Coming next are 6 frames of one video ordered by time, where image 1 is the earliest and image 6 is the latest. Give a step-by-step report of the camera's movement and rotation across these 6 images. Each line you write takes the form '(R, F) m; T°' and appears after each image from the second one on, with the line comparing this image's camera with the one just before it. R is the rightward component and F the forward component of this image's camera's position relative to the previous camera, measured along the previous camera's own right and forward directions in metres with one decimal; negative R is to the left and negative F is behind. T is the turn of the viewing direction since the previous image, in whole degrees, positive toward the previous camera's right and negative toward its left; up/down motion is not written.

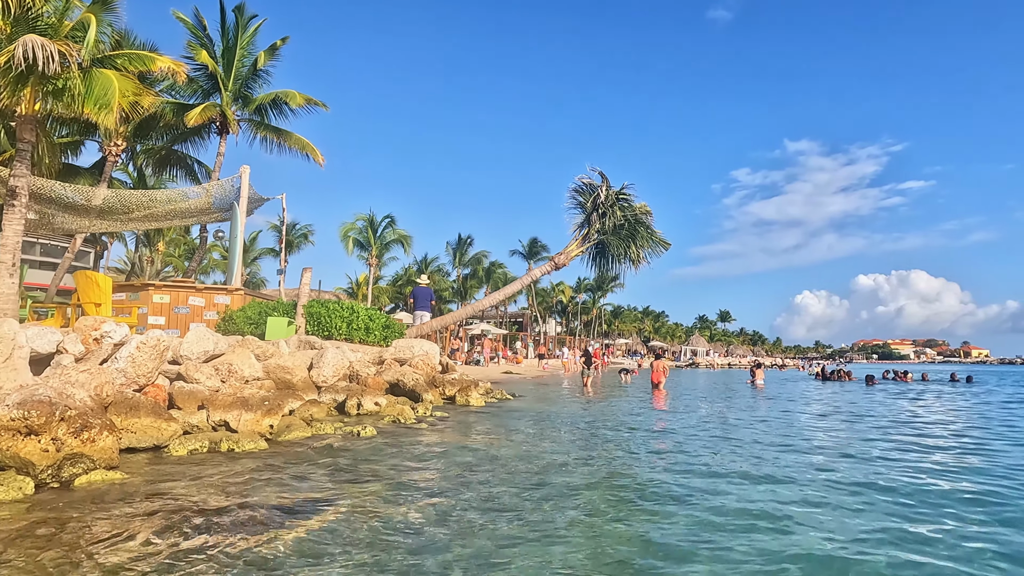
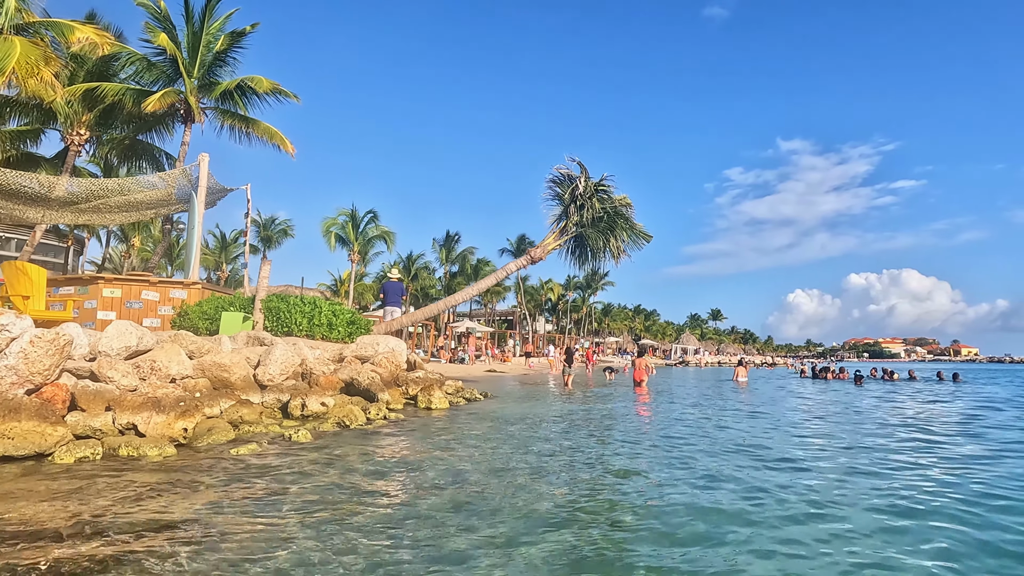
(+0.6, +0.7) m; +1°
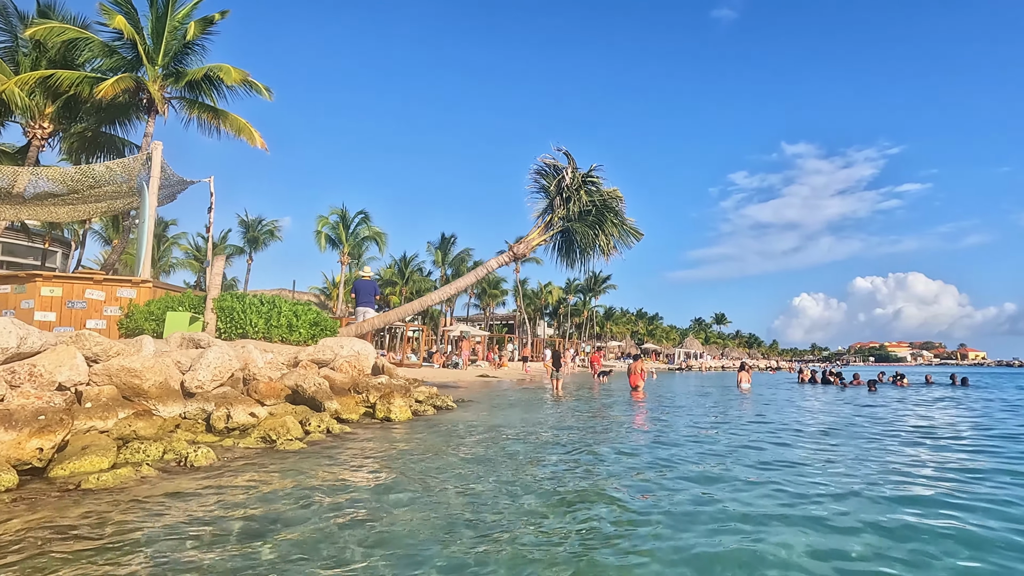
(+0.7, +1.3) m; 0°
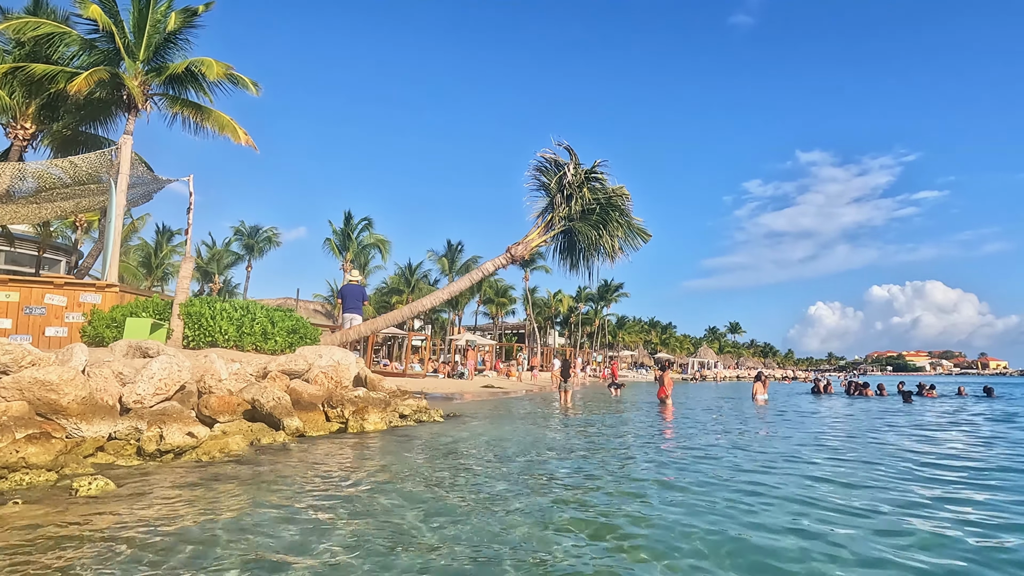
(+0.4, +1.3) m; -1°
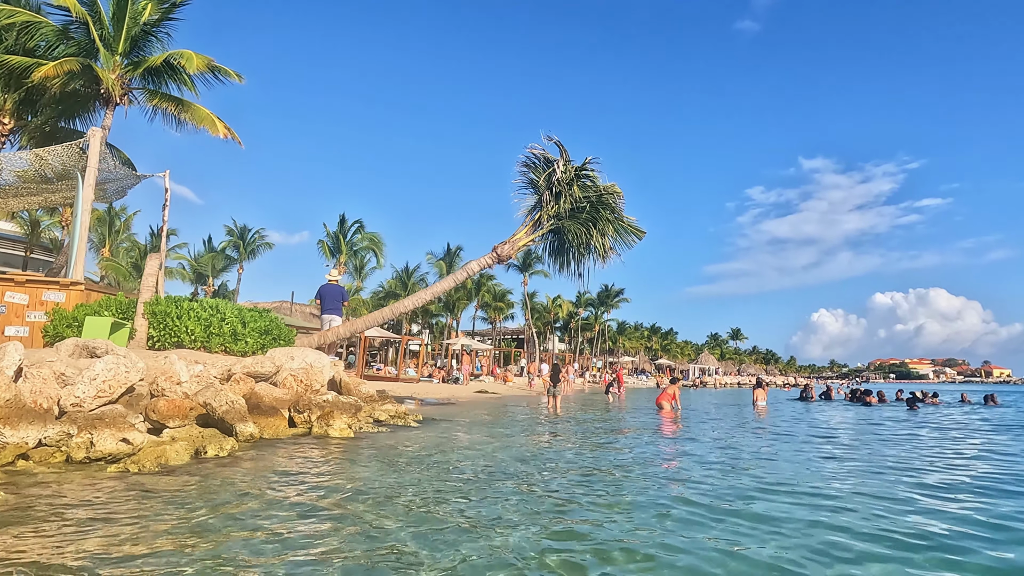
(+0.4, +0.6) m; 0°
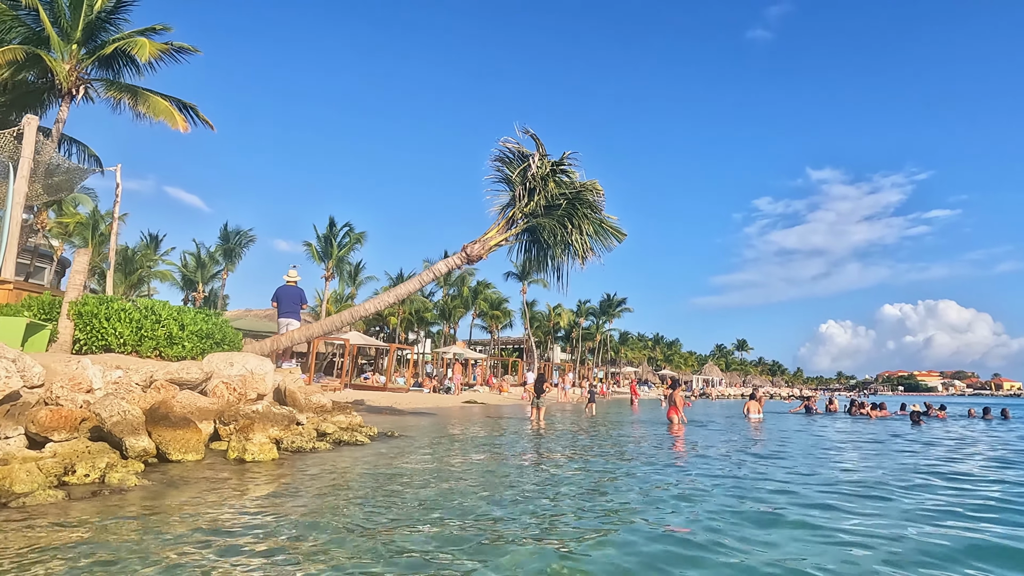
(+0.9, +1.1) m; -1°
